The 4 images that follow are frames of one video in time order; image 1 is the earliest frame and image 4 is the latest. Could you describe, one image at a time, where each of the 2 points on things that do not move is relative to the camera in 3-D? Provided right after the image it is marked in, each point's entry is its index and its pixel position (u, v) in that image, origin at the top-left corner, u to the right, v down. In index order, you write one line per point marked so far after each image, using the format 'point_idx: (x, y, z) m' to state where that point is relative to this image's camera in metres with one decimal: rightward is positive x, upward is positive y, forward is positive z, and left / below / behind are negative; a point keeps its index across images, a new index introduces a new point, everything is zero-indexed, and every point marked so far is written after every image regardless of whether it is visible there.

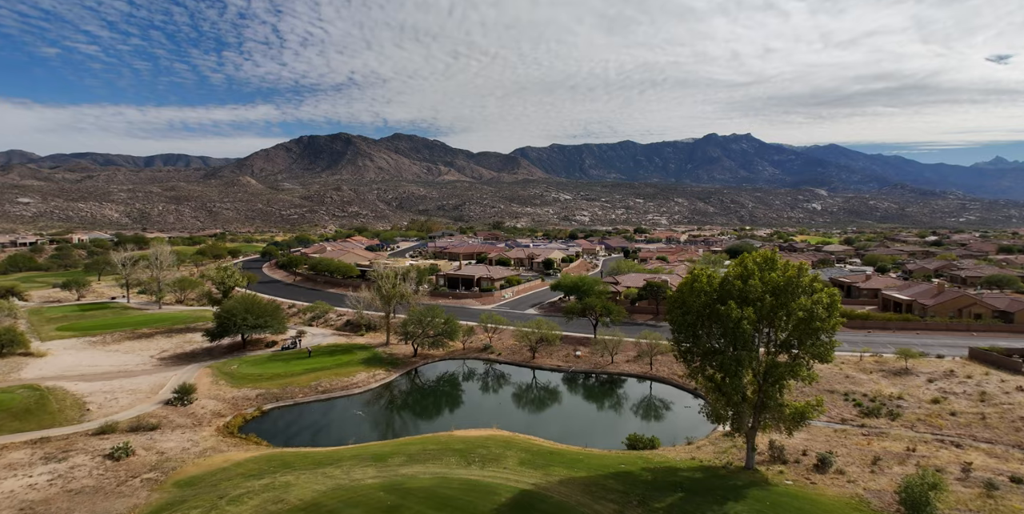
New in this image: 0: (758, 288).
0: (+9.2, -1.1, +19.7) m
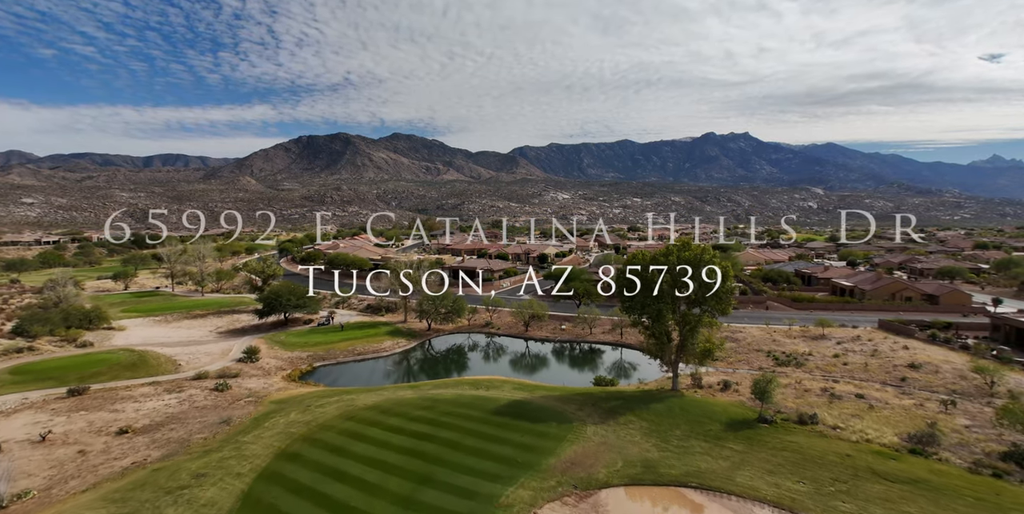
0: (+8.9, -0.2, +28.4) m
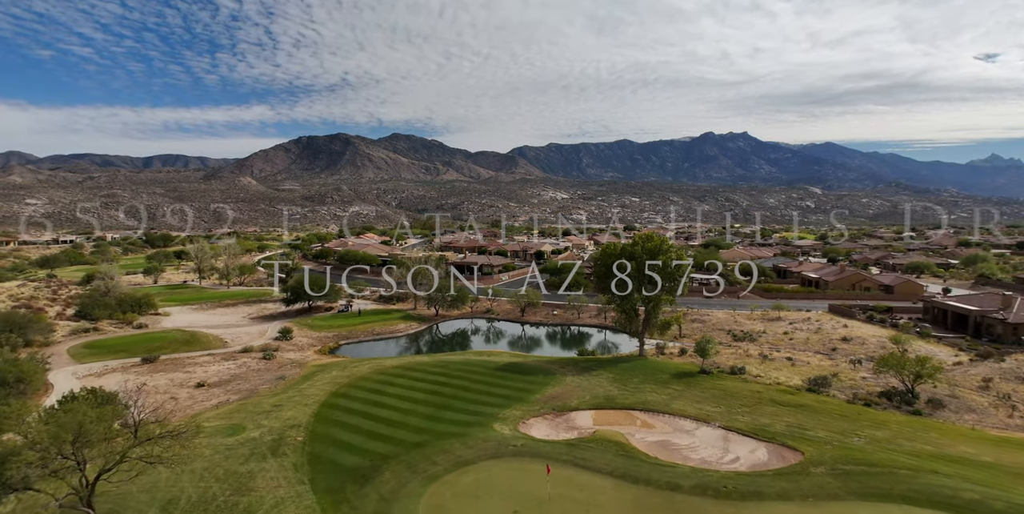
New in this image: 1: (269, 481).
0: (+8.7, +0.4, +35.3) m
1: (-8.1, -7.4, +17.4) m
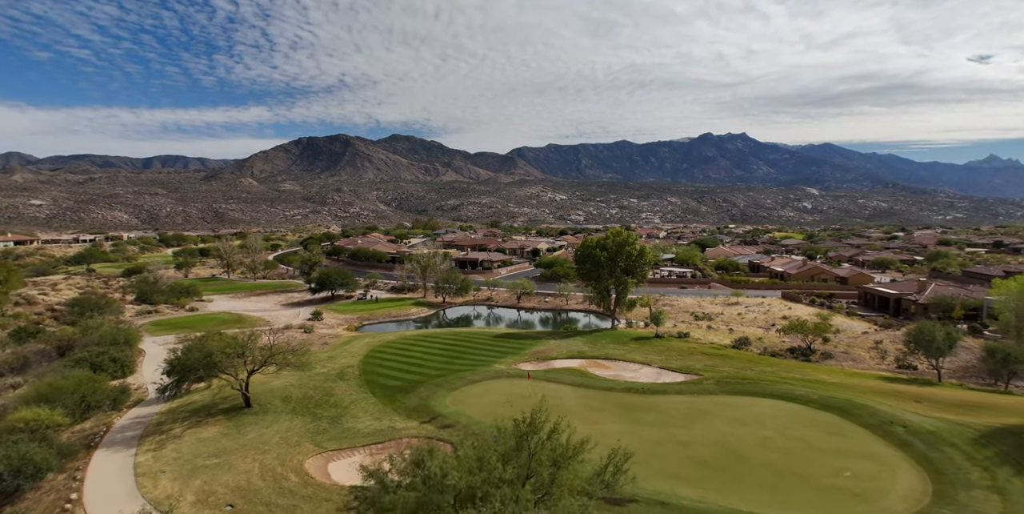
0: (+8.4, +1.2, +43.9) m
1: (-8.4, -6.7, +26.0) m
